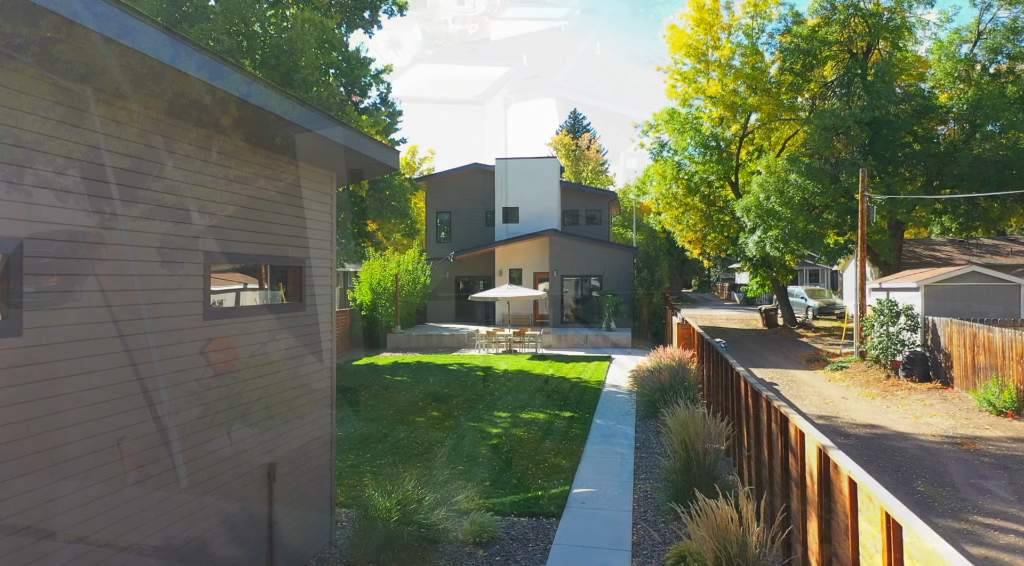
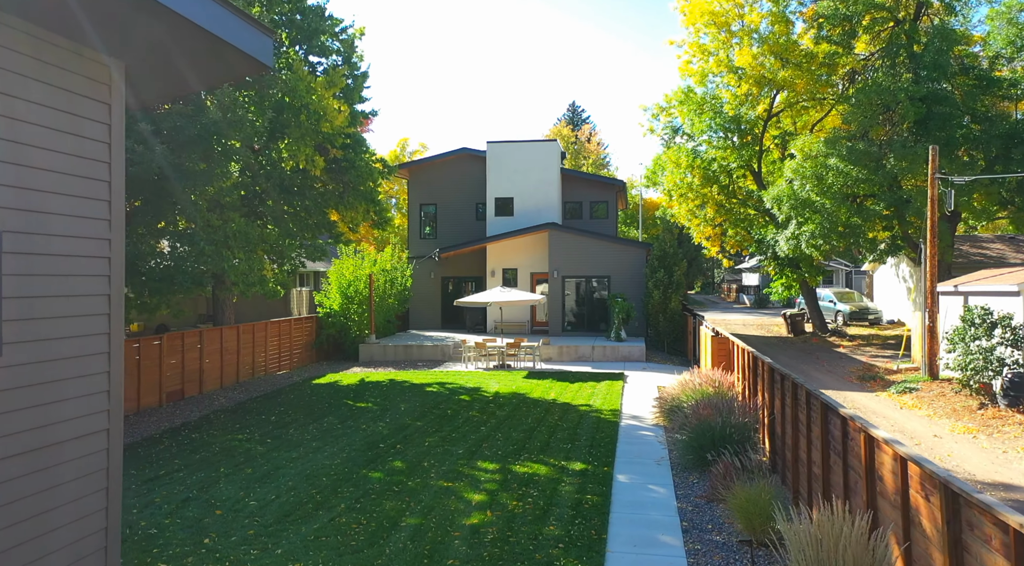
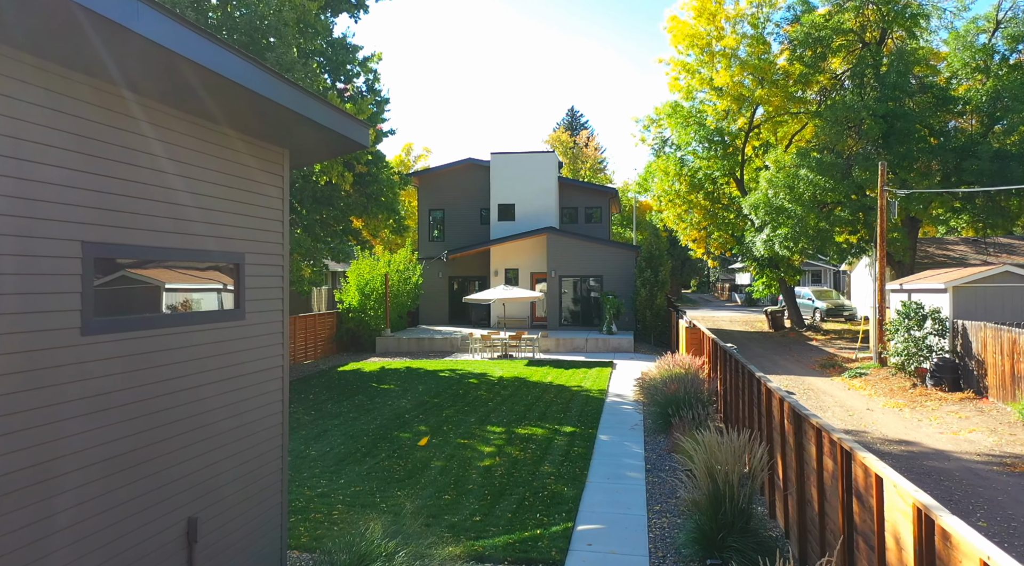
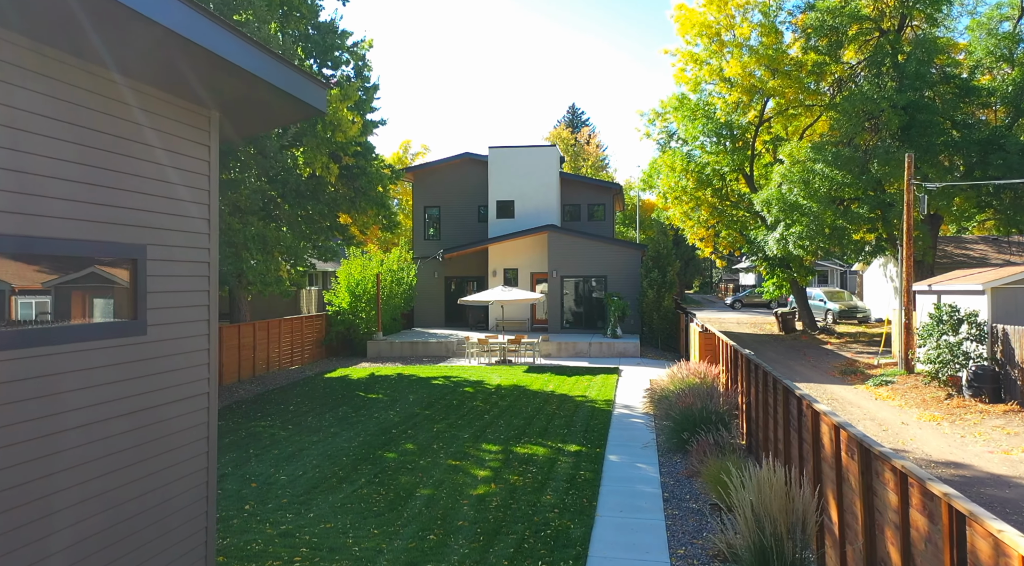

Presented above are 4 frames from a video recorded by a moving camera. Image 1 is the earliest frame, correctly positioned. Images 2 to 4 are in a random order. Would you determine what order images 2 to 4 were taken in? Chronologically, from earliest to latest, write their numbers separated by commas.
3, 4, 2
